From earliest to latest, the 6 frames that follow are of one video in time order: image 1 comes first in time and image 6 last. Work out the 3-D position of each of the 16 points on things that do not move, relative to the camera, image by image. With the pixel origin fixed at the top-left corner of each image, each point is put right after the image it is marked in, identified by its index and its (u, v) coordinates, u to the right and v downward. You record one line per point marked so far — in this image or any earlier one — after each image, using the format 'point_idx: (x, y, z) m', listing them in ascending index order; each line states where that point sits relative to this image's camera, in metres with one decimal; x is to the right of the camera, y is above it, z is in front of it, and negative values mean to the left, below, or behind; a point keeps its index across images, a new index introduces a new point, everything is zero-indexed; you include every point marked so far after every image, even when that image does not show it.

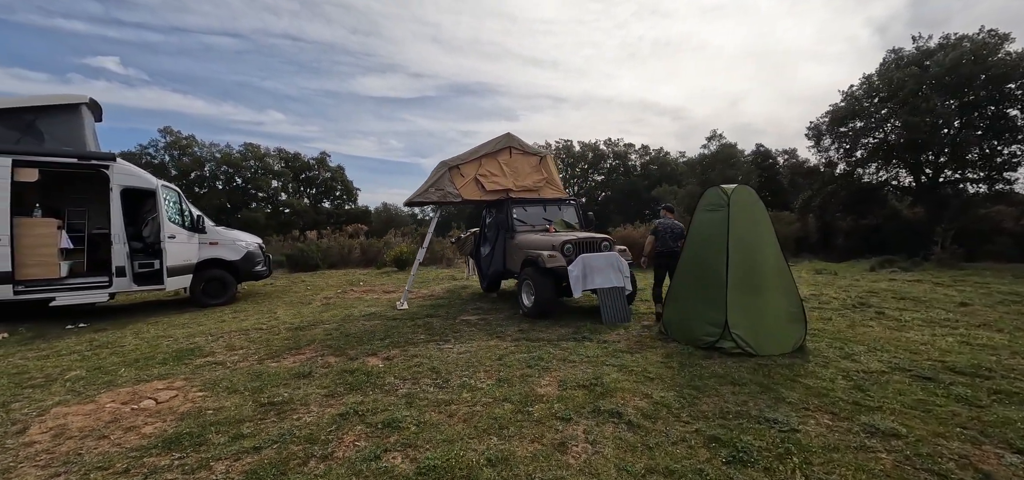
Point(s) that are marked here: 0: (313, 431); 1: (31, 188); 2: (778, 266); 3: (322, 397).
0: (-1.5, -1.3, +3.1) m
1: (-7.2, +0.7, +6.4) m
2: (+2.8, -0.3, +4.4) m
3: (-1.6, -1.3, +3.6) m
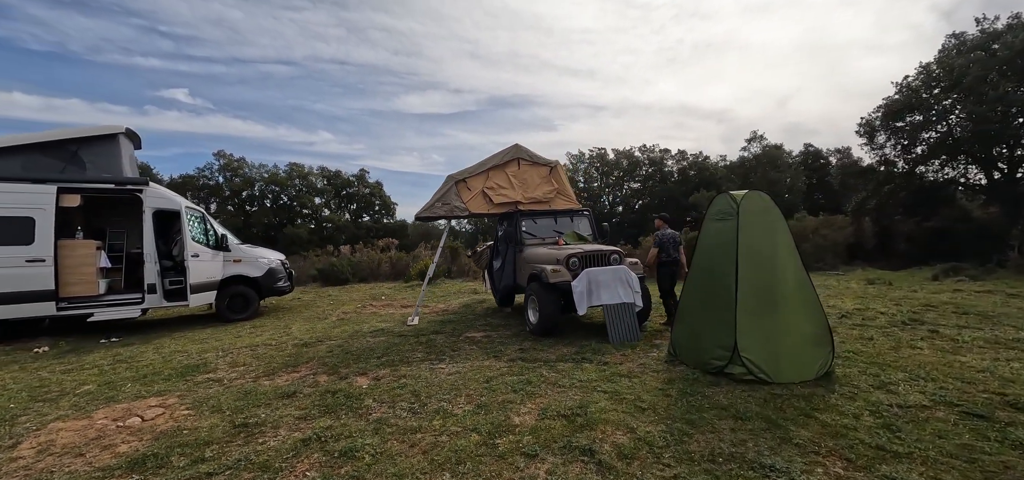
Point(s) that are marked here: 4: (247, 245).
0: (-1.8, -1.5, +3.0) m
1: (-7.1, +0.4, +6.9) m
2: (+2.7, -0.4, +3.9) m
3: (-1.8, -1.5, +3.5) m
4: (-4.7, -0.1, +7.7) m
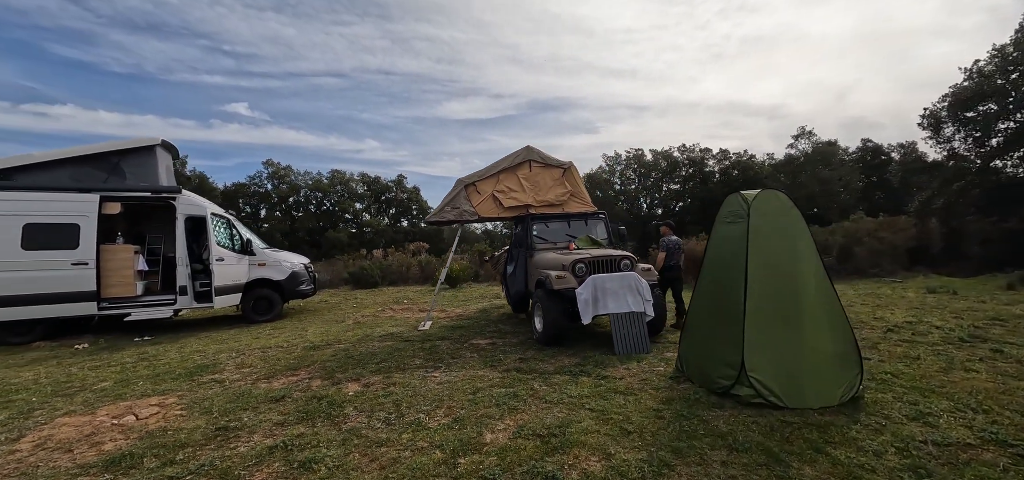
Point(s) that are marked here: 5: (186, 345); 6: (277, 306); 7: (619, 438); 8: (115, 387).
0: (-2.0, -1.5, +3.0) m
1: (-6.9, +0.3, +7.4) m
2: (+2.5, -0.4, +3.4) m
3: (-2.0, -1.5, +3.5) m
4: (-4.5, -0.2, +8.0) m
5: (-4.7, -1.5, +6.2) m
6: (-4.3, -1.2, +7.8) m
7: (+0.7, -1.4, +2.9) m
8: (-4.3, -1.6, +4.6) m
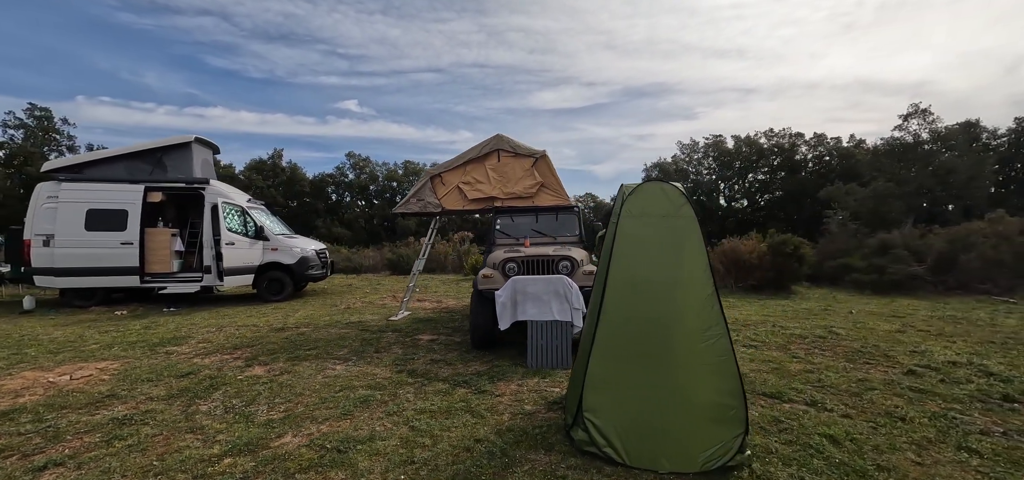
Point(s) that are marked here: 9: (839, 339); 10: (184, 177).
0: (-3.3, -1.4, +3.2) m
1: (-7.0, +0.7, +8.6) m
2: (+1.2, -0.5, +2.6) m
3: (-3.2, -1.4, +3.8) m
4: (-4.6, +0.1, +8.6) m
5: (-5.3, -1.3, +7.0) m
6: (-4.5, -0.9, +8.5) m
7: (-0.7, -1.4, +2.6) m
8: (-5.2, -1.3, +5.4) m
9: (+4.1, -1.2, +5.3) m
10: (-6.1, +1.2, +8.0) m
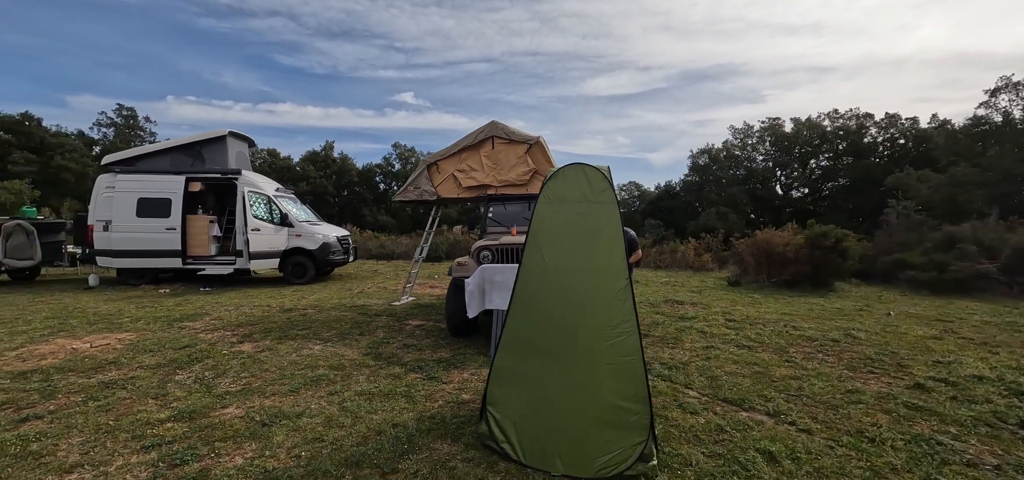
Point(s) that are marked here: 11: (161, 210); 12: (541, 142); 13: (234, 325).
0: (-3.8, -1.3, +3.6) m
1: (-6.7, +1.0, +9.4) m
2: (+0.6, -0.4, +2.4) m
3: (-3.6, -1.2, +4.1) m
4: (-4.3, +0.4, +9.1) m
5: (-5.2, -1.0, +7.6) m
6: (-4.2, -0.7, +9.0) m
7: (-1.3, -1.3, +2.7) m
8: (-5.4, -1.1, +6.0) m
9: (+3.8, -1.1, +4.7) m
10: (-5.9, +1.5, +8.7) m
11: (-6.9, +0.6, +8.4) m
12: (+0.4, +1.4, +6.0) m
13: (-3.7, -1.1, +5.7) m
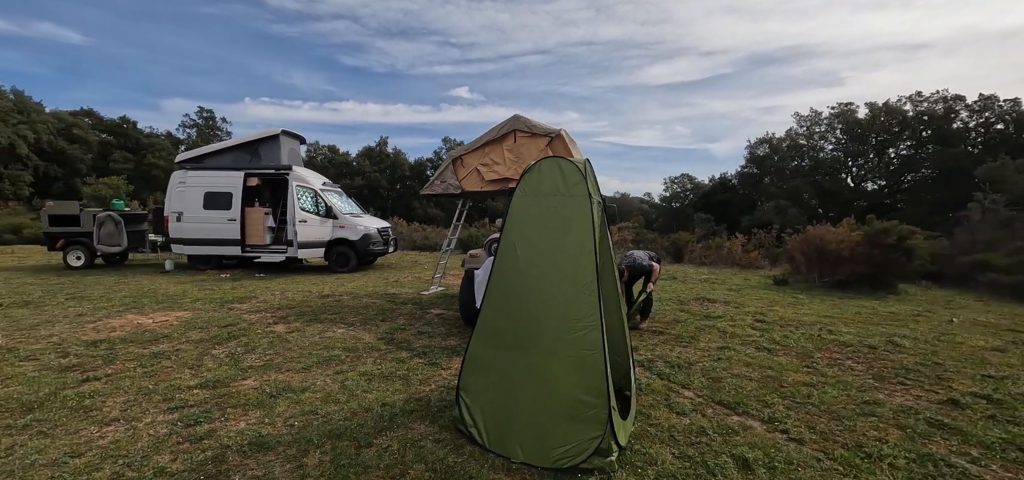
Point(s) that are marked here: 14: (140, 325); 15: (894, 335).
0: (-3.8, -1.2, +4.2) m
1: (-5.9, +1.3, +10.3) m
2: (+0.4, -0.4, +2.4) m
3: (-3.6, -1.1, +4.7) m
4: (-3.6, +0.6, +9.7) m
5: (-4.7, -0.8, +8.3) m
6: (-3.6, -0.5, +9.5) m
7: (-1.5, -1.2, +2.9) m
8: (-5.1, -0.9, +6.7) m
9: (+3.9, -1.1, +4.3) m
10: (-5.3, +1.7, +9.4) m
11: (-6.2, +0.9, +9.3) m
12: (+0.7, +1.5, +6.0) m
13: (-3.5, -1.0, +6.3) m
14: (-4.6, -1.1, +5.3) m
15: (+4.3, -1.1, +4.8) m
